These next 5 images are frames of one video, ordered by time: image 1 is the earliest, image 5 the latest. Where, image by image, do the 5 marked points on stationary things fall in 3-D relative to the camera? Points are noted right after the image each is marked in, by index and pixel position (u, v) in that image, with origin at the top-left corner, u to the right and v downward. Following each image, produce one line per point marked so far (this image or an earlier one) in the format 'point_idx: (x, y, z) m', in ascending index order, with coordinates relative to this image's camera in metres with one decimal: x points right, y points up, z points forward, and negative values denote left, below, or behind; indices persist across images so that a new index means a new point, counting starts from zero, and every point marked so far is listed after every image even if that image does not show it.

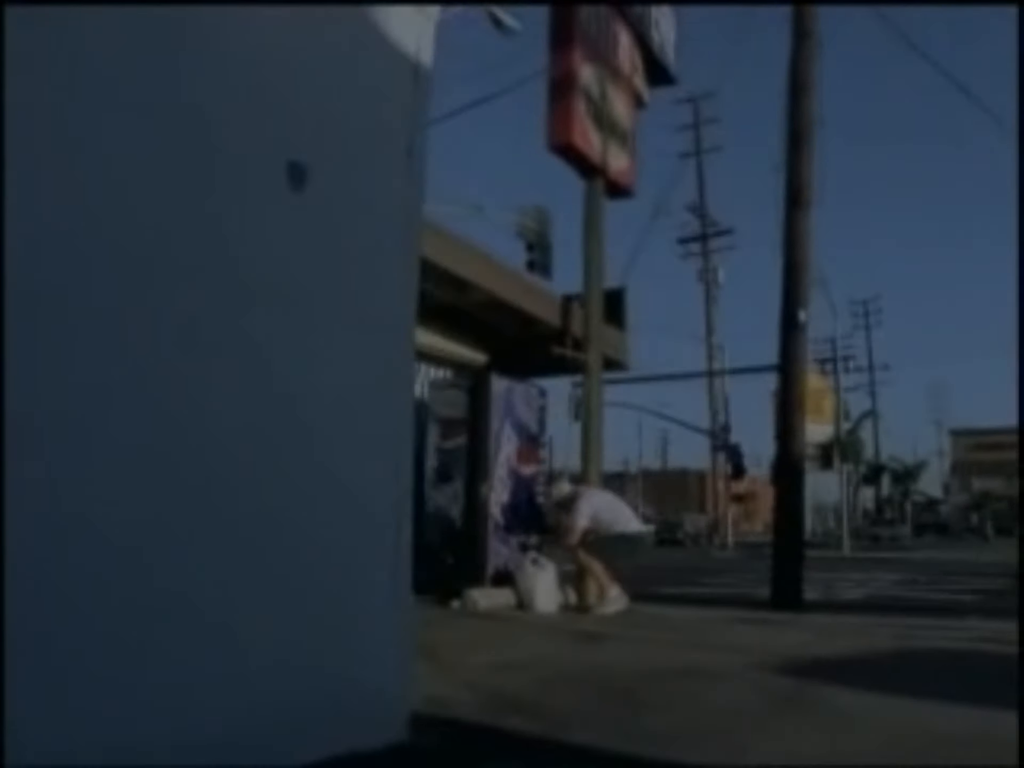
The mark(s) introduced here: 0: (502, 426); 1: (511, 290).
0: (-0.1, -0.3, +13.1) m
1: (-0.1, +0.8, +13.6) m
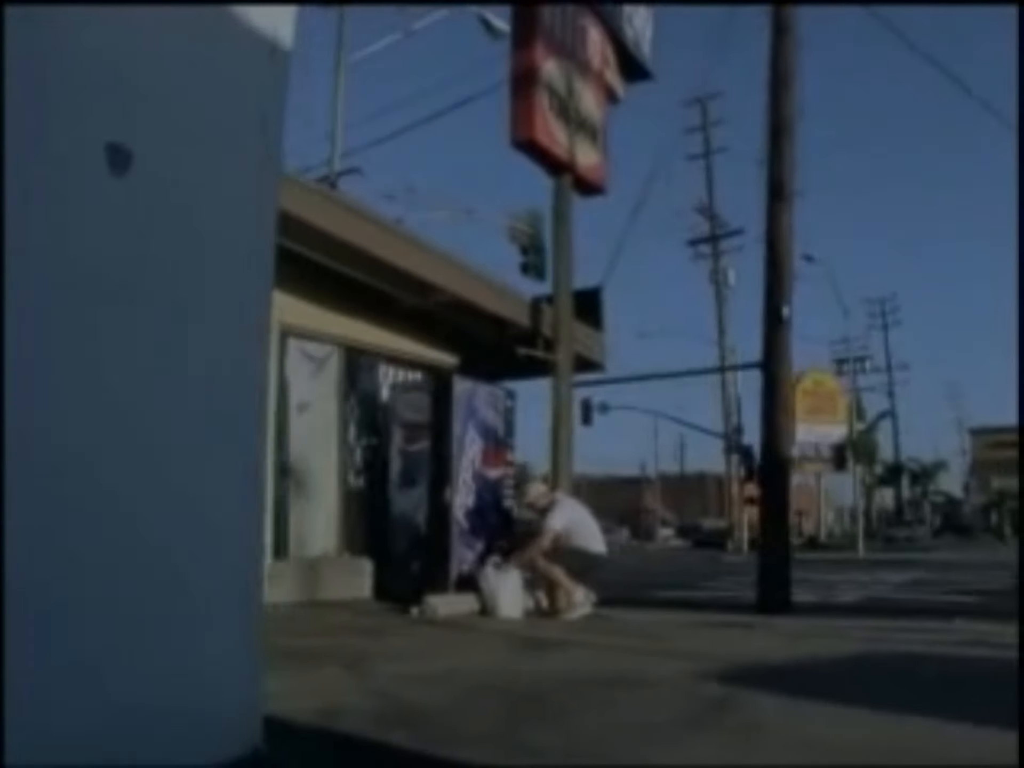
0: (-0.4, -0.4, +12.8) m
1: (-0.4, +0.8, +13.4) m
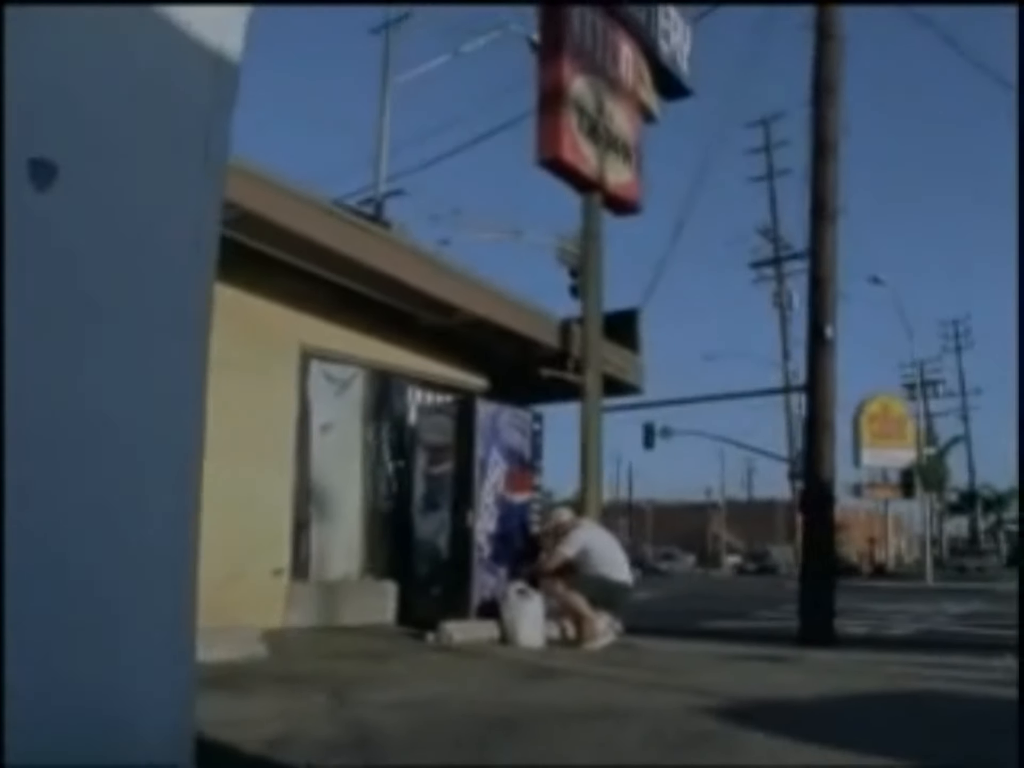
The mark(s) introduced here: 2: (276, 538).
0: (-0.2, -0.5, +12.6) m
1: (-0.2, +0.6, +13.2) m
2: (-1.8, -1.2, +12.0) m
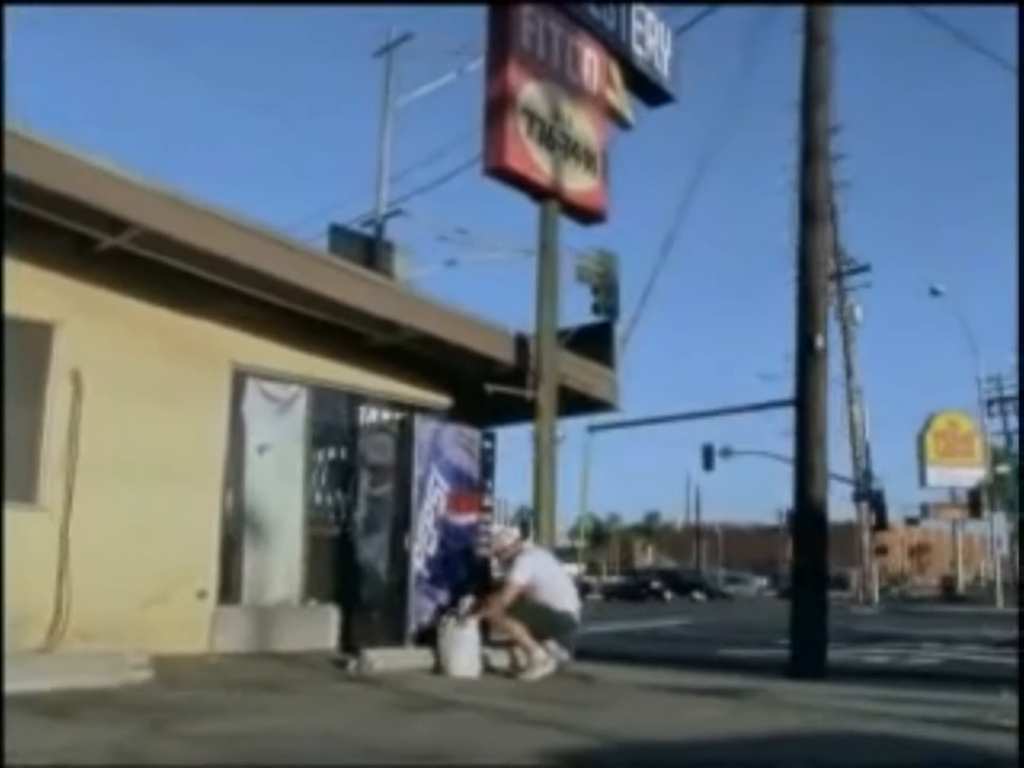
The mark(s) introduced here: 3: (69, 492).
0: (-0.6, -0.7, +12.2) m
1: (-0.6, +0.5, +12.7) m
2: (-2.3, -1.3, +11.8) m
3: (-3.1, -0.7, +11.0) m
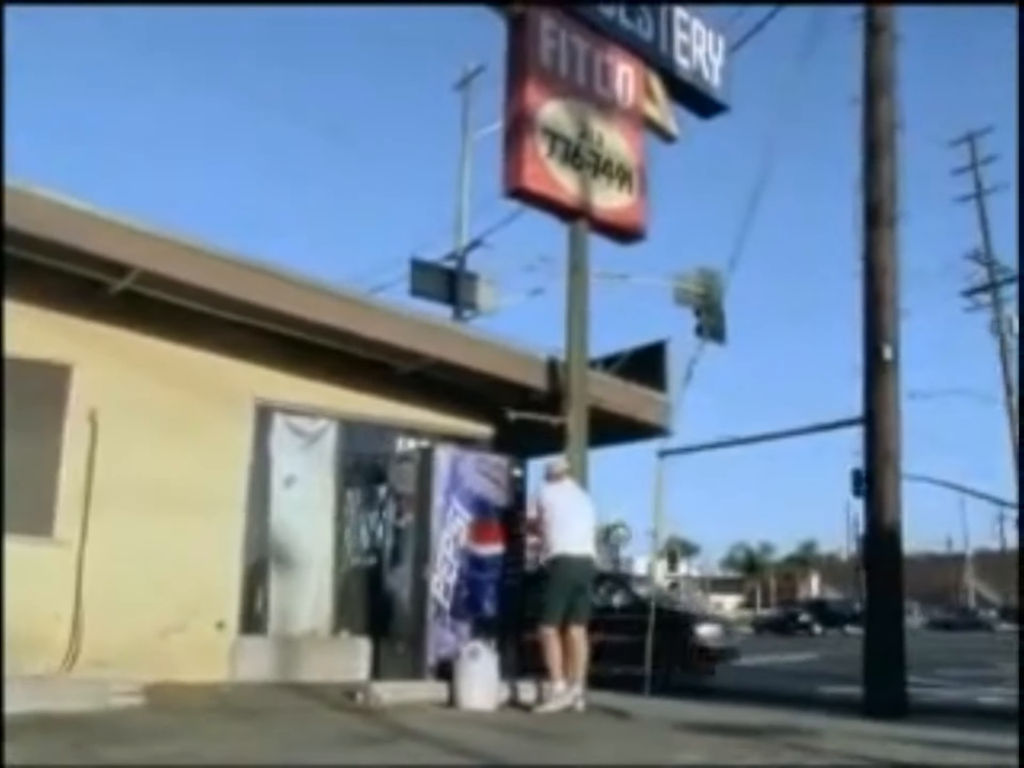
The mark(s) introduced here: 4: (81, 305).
0: (-0.5, -0.9, +12.0) m
1: (-0.3, +0.3, +12.5) m
2: (-2.1, -1.5, +11.8) m
3: (-3.0, -1.0, +11.3) m
4: (-3.1, +0.6, +11.4) m
